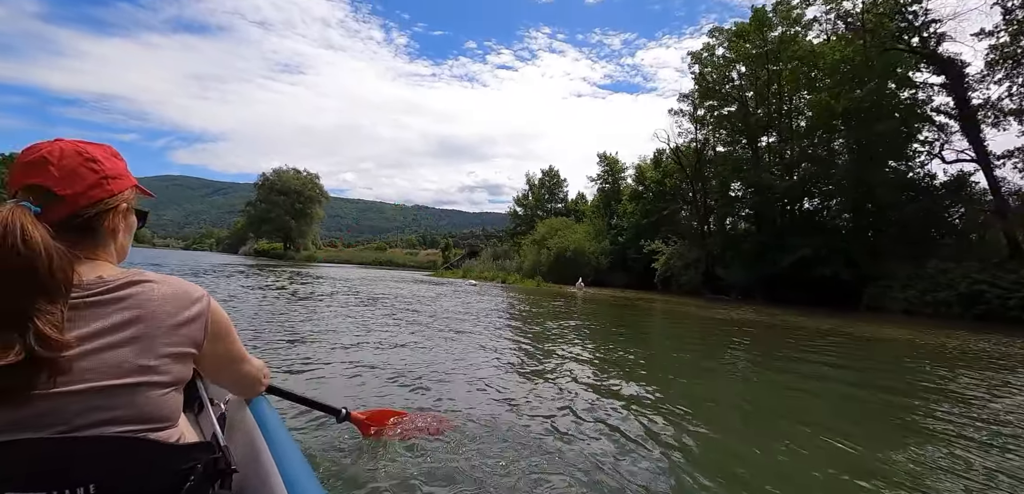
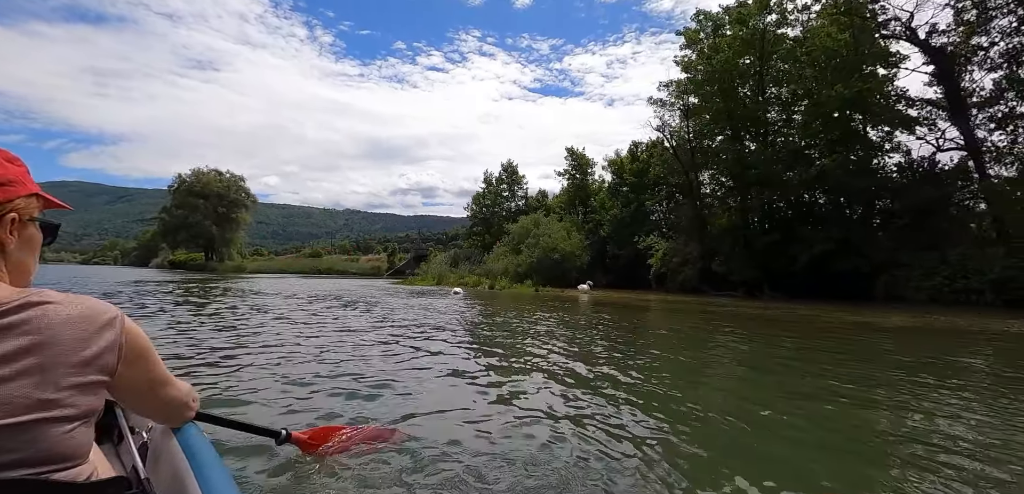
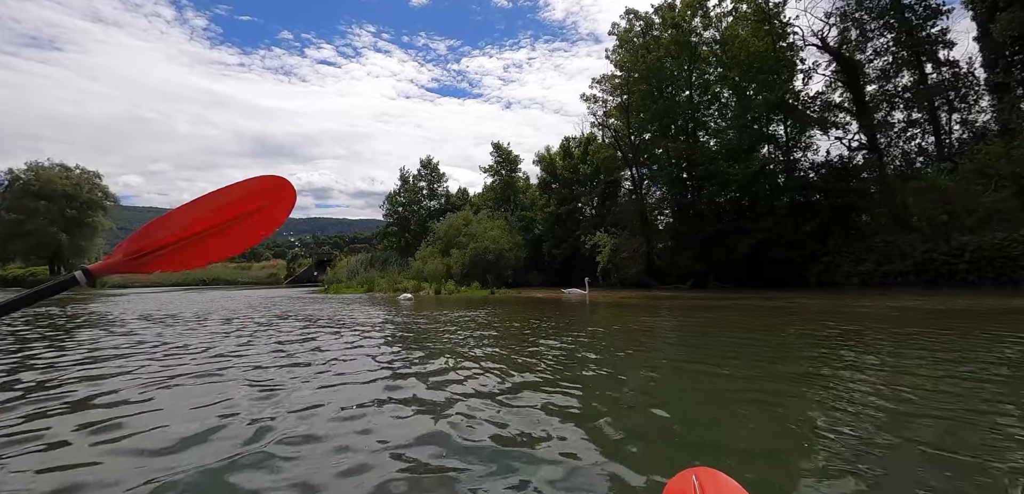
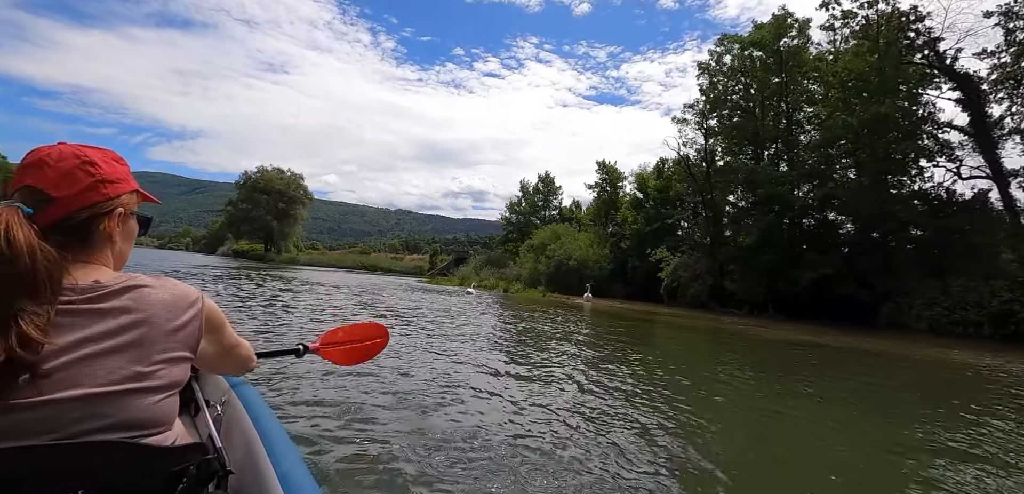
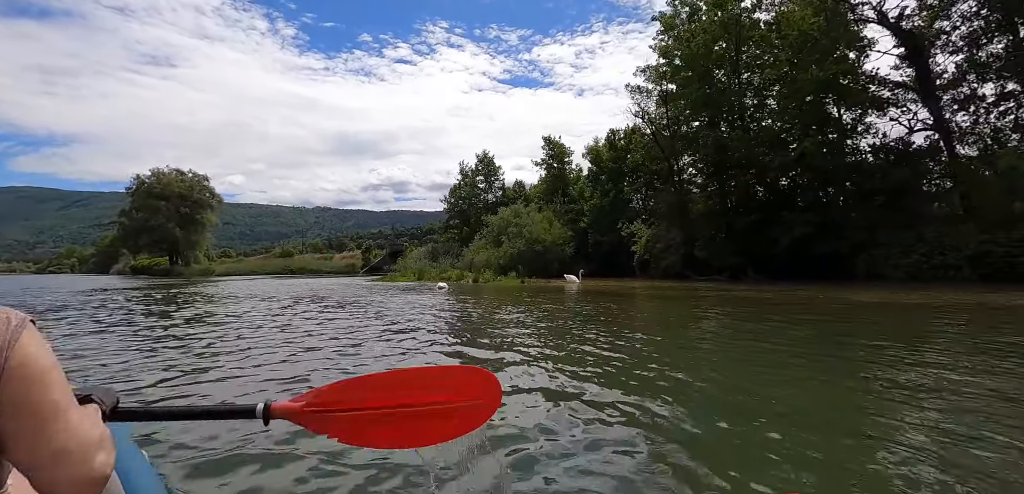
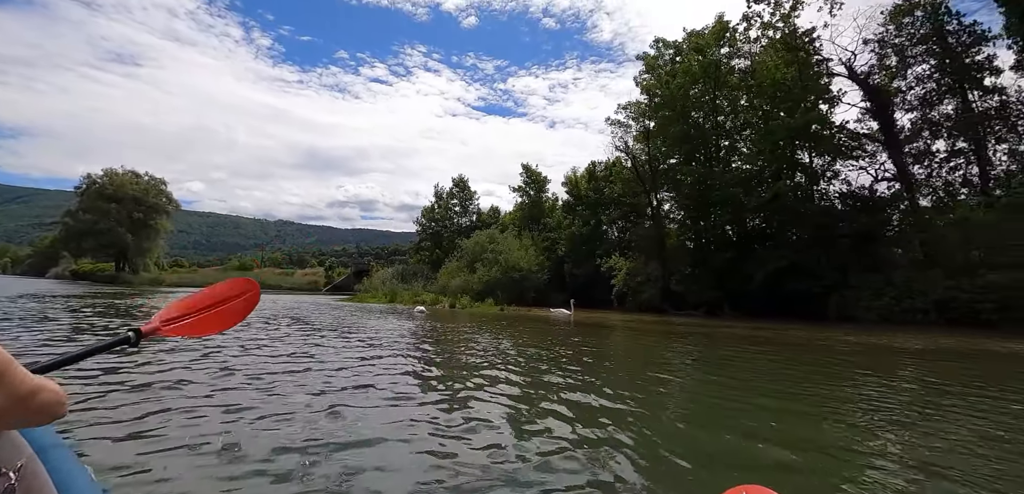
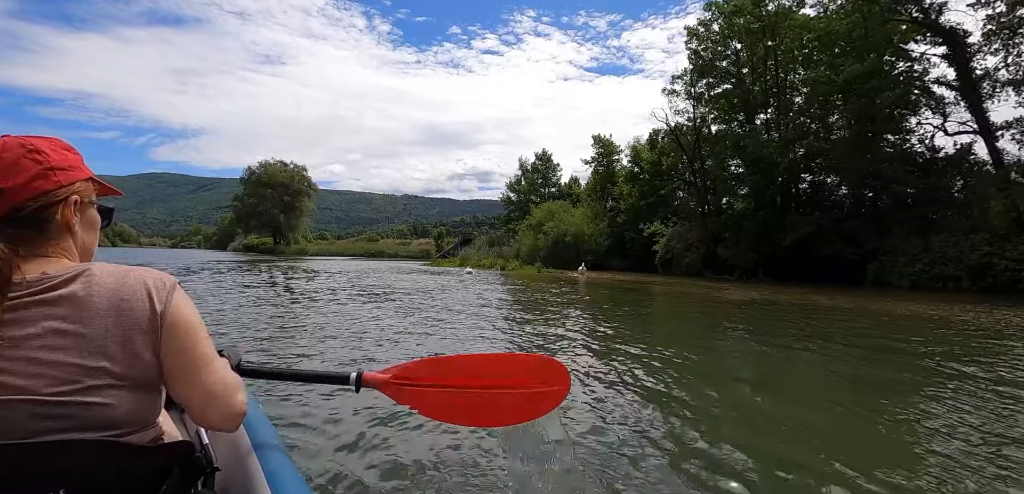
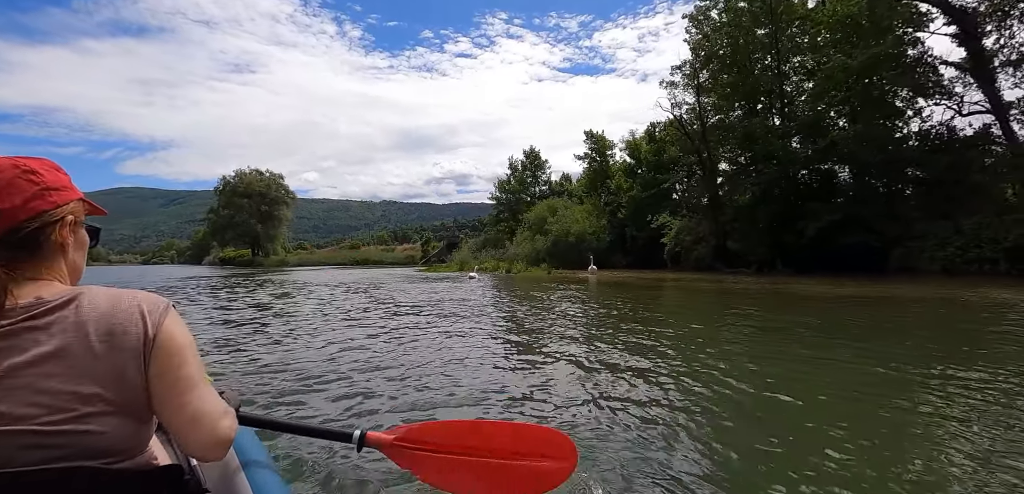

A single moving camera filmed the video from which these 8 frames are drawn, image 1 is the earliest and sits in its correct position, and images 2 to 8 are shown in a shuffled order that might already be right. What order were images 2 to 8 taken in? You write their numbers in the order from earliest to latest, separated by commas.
7, 4, 8, 2, 5, 6, 3
